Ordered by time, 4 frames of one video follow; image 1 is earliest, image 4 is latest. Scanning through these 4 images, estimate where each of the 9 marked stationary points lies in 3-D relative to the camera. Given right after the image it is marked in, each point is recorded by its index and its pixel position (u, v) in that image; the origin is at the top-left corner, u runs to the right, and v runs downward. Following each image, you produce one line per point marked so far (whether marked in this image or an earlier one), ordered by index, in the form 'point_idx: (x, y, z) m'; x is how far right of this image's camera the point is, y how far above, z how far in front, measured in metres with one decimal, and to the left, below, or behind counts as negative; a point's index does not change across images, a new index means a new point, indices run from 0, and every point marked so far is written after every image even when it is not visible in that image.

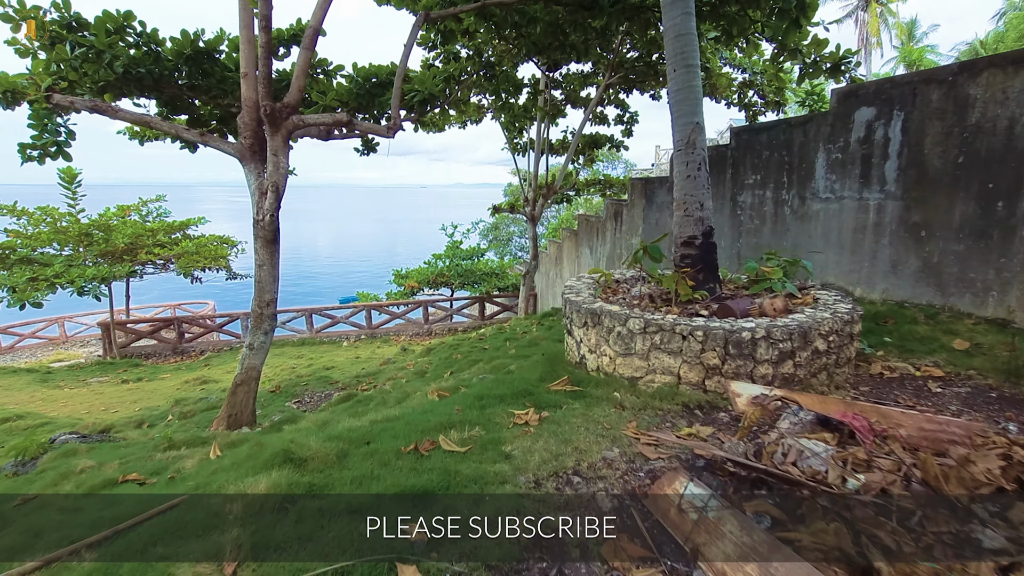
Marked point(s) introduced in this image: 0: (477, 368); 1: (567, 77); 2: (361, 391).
0: (-0.3, -0.8, +5.0) m
1: (+1.2, +4.5, +11.2) m
2: (-1.7, -1.2, +6.0) m
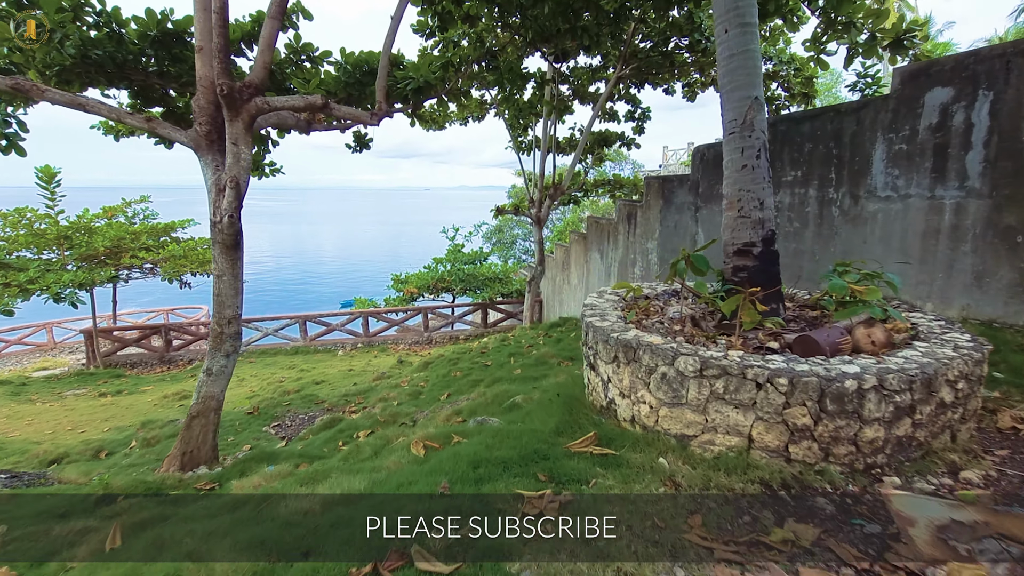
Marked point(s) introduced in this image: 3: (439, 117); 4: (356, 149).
0: (-0.3, -0.9, +4.3) m
1: (+1.3, +4.4, +10.6) m
2: (-1.7, -1.3, +5.3) m
3: (-1.5, +3.6, +10.9) m
4: (-2.3, +2.0, +7.5) m
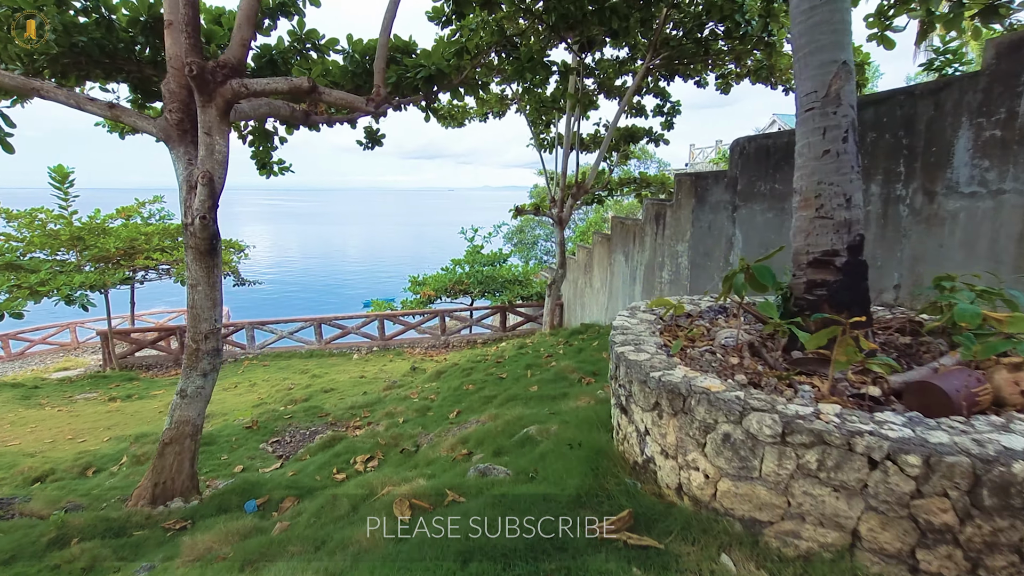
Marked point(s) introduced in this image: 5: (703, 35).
0: (-0.2, -0.9, +3.9) m
1: (+1.7, +4.3, +10.0) m
2: (-1.5, -1.4, +4.9) m
3: (-1.1, +3.5, +10.5) m
4: (-2.0, +1.9, +7.1) m
5: (+2.9, +3.8, +7.9) m
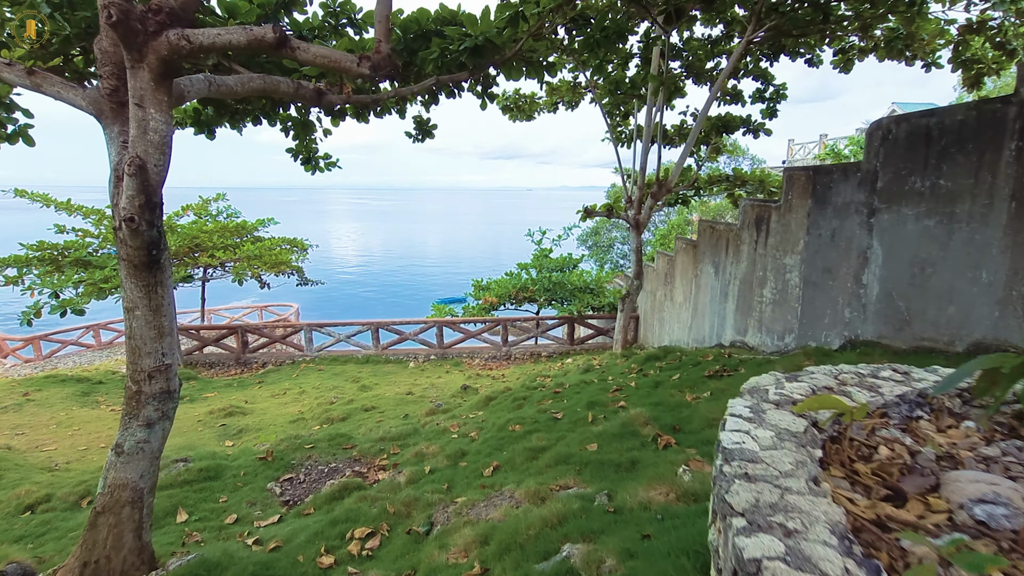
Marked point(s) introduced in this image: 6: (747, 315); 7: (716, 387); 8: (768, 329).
0: (+0.1, -1.1, +2.9) m
1: (+3.0, +4.1, +8.7) m
2: (-1.1, -1.5, +4.1) m
3: (+0.3, +3.4, +9.6) m
4: (-1.2, +1.8, +6.3) m
5: (+3.8, +3.6, +6.4) m
6: (+2.9, -0.3, +6.4) m
7: (+1.8, -0.9, +4.6) m
8: (+2.9, -0.5, +5.9) m
